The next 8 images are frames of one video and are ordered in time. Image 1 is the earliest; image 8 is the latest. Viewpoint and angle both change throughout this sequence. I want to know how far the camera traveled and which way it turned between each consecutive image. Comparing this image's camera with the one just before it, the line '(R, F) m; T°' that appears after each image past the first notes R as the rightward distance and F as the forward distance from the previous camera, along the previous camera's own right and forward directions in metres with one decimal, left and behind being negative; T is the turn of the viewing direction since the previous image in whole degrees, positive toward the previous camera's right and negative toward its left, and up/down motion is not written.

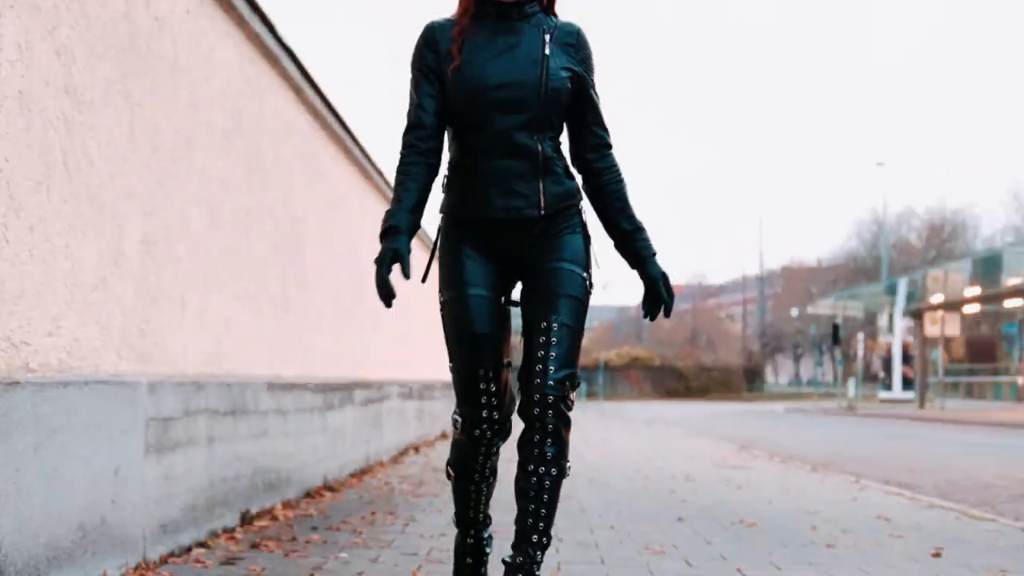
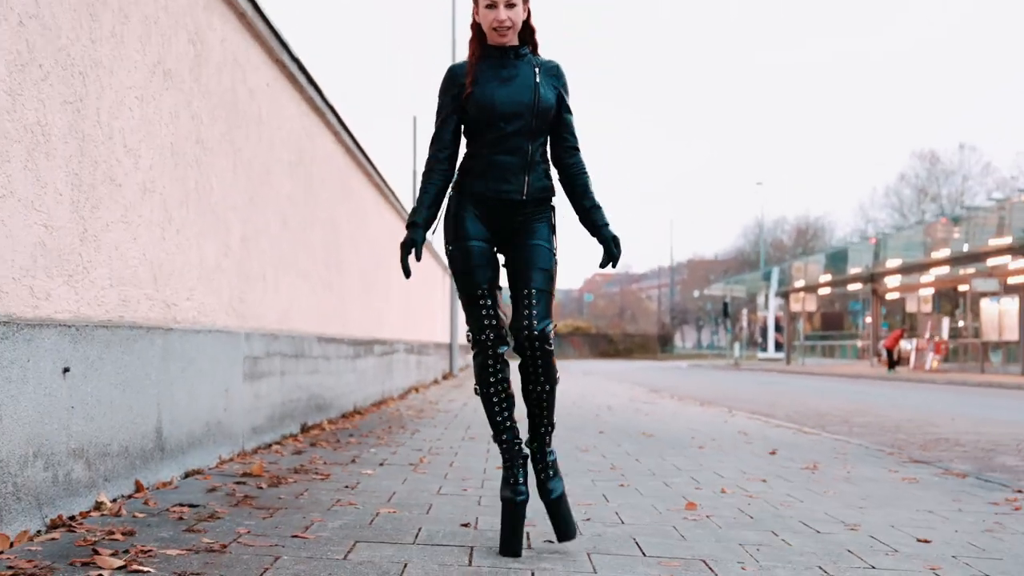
(-0.2, -1.9) m; +3°
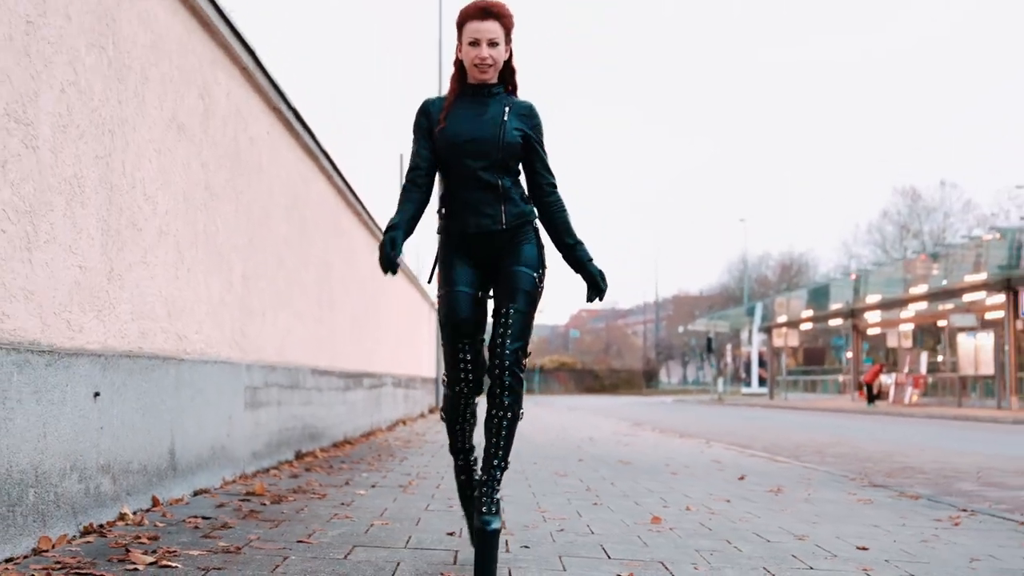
(0.0, -0.5) m; +1°
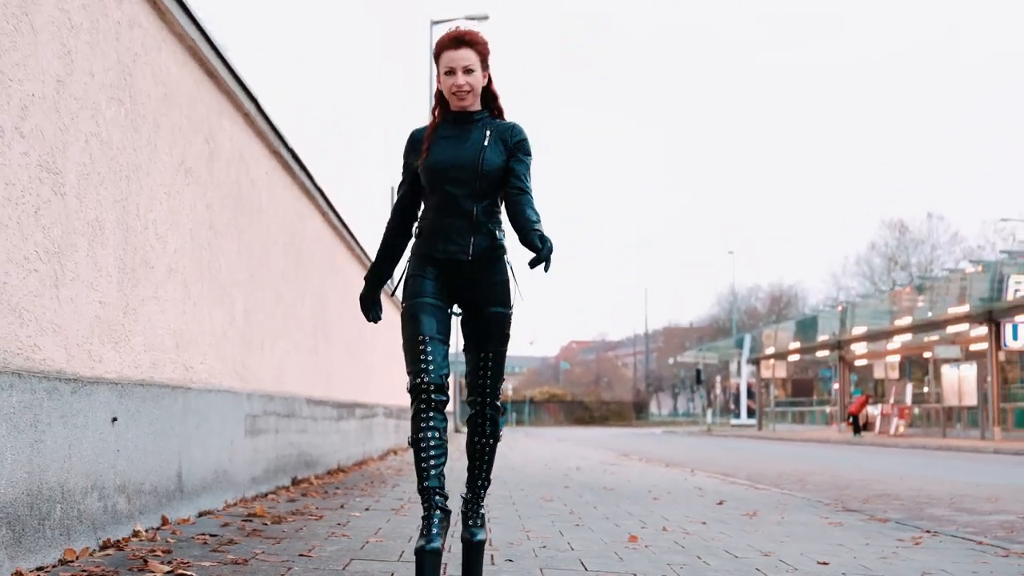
(0.0, -0.4) m; 0°
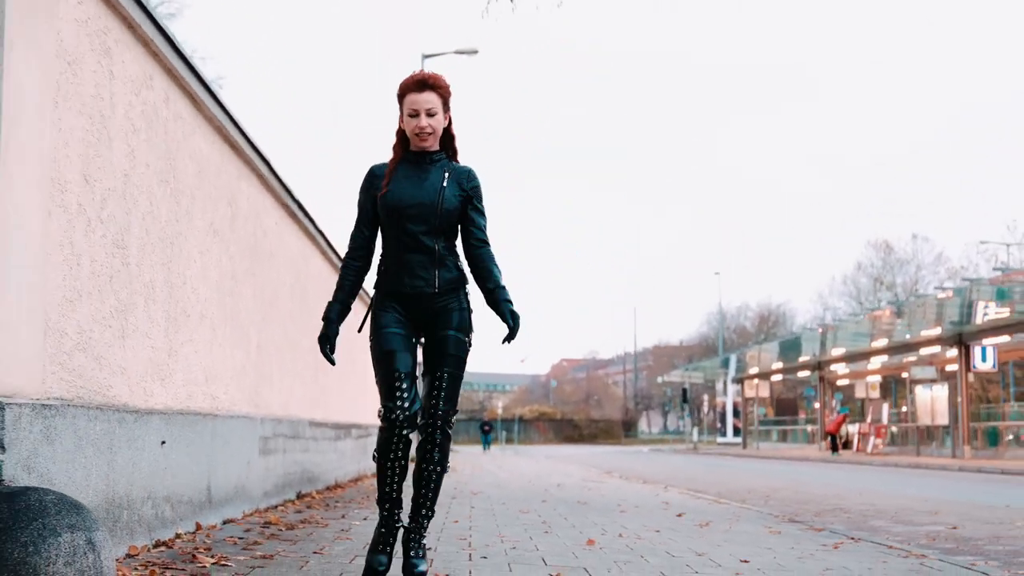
(+0.1, -1.1) m; 0°
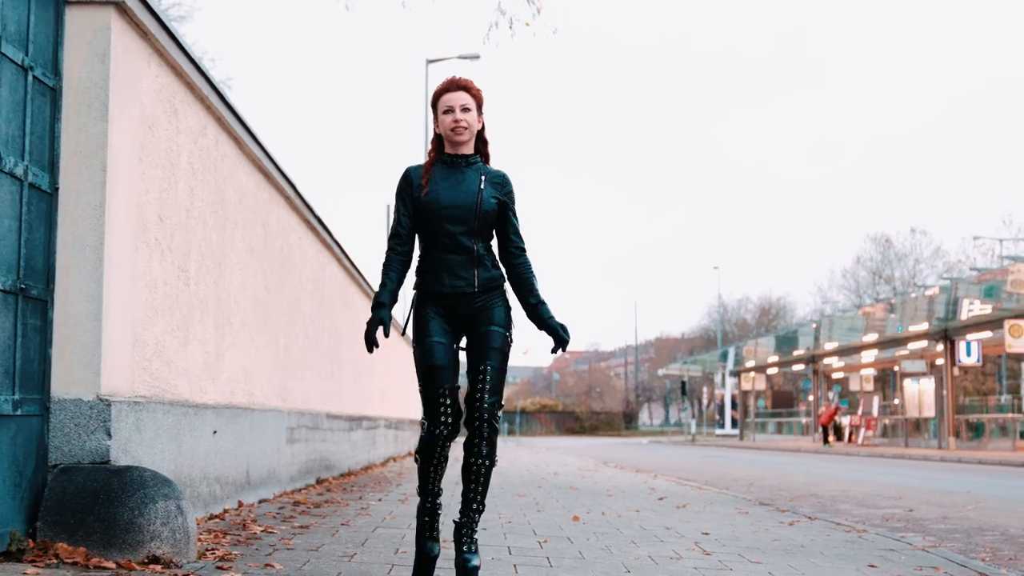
(0.0, -1.1) m; 0°
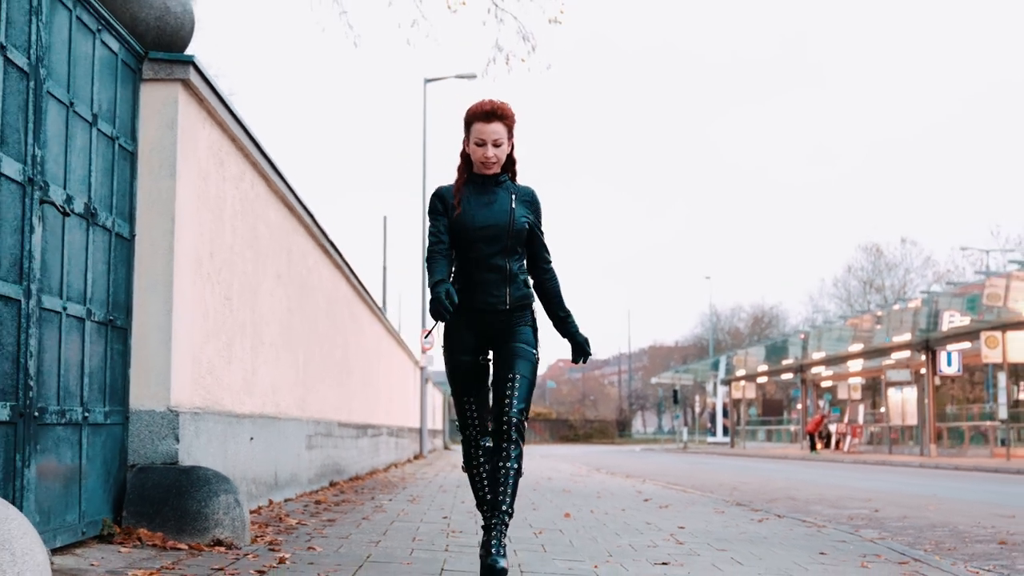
(0.0, -1.0) m; 0°
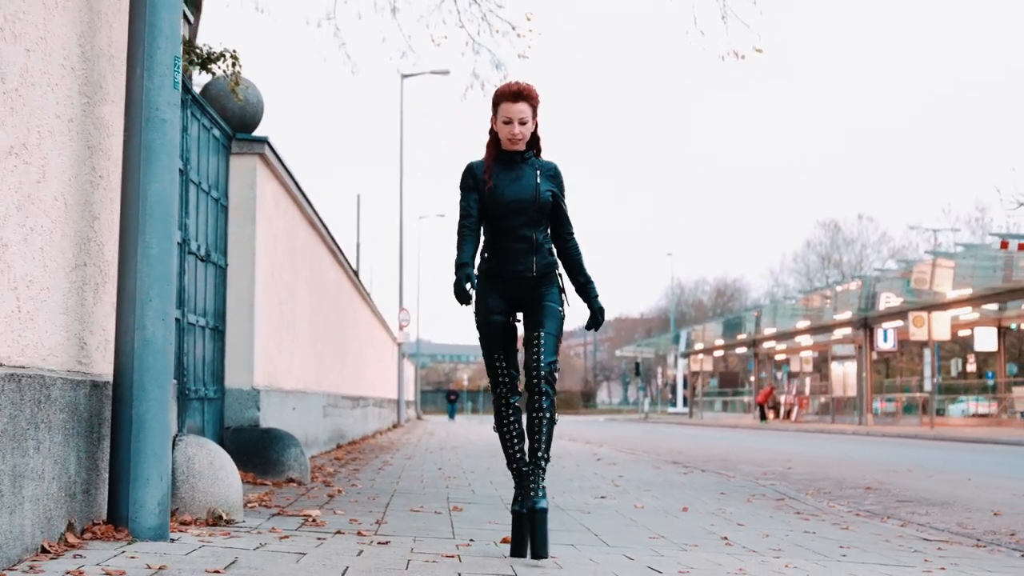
(-0.1, -2.5) m; +1°
